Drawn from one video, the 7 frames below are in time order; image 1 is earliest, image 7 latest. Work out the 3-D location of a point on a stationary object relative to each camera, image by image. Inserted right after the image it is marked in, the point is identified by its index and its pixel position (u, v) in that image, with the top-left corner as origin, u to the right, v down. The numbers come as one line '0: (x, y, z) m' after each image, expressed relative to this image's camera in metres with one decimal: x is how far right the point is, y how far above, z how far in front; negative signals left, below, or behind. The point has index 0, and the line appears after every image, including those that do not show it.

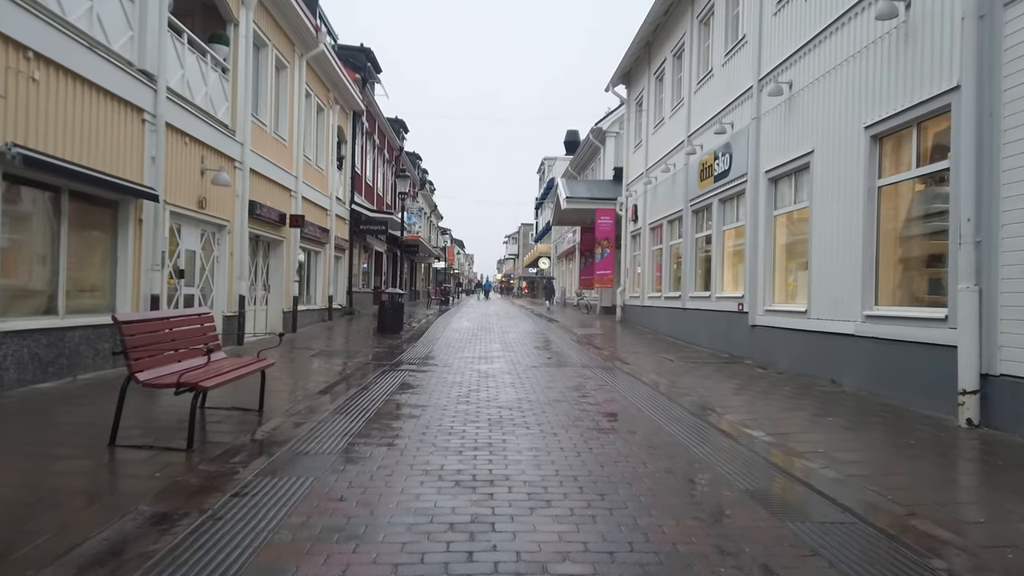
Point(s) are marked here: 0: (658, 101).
0: (+3.9, +5.0, +19.2) m
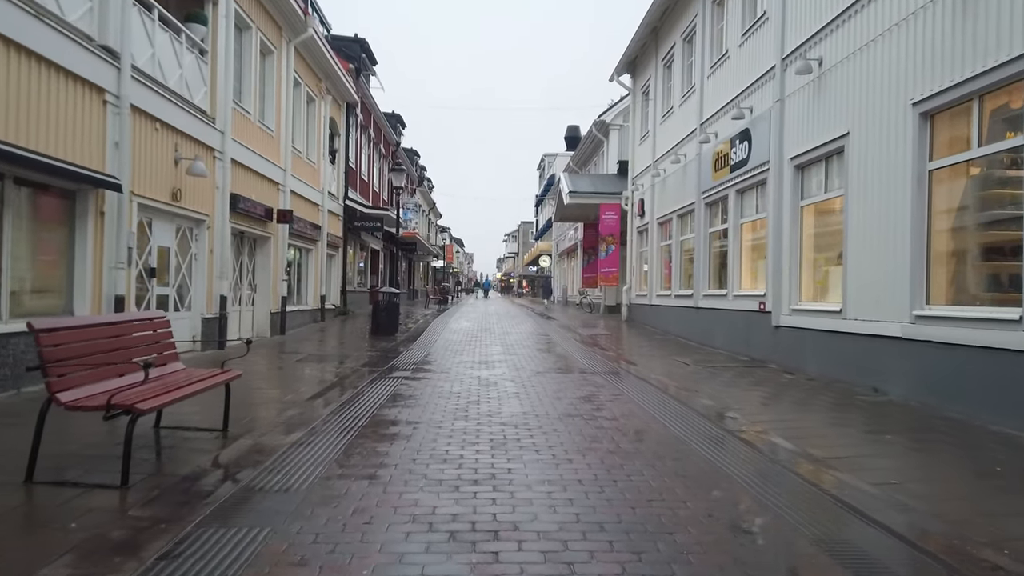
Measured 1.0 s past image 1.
0: (+3.9, +5.0, +18.3) m
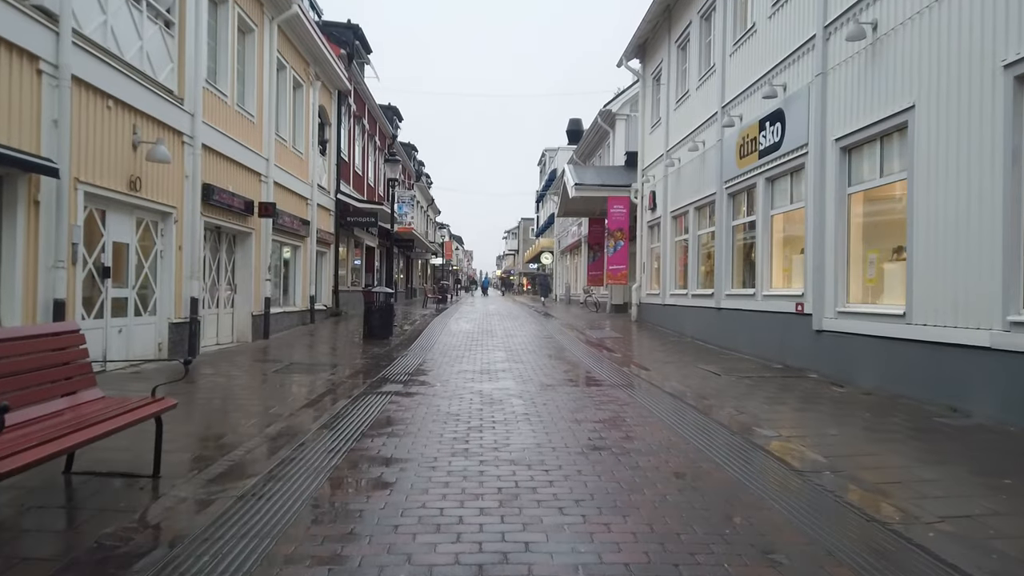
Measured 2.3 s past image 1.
0: (+3.9, +5.0, +17.0) m
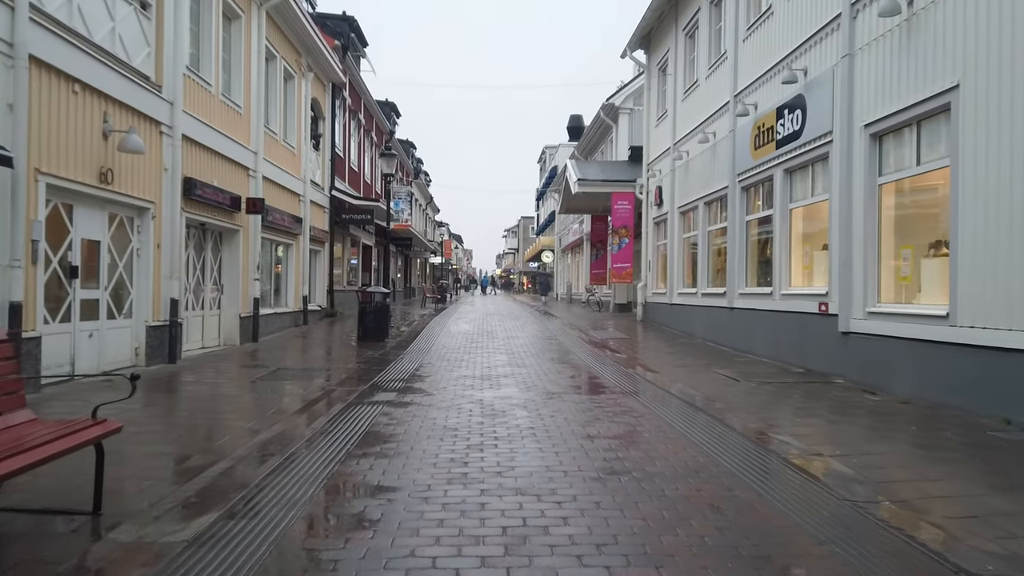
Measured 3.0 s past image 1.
0: (+4.0, +5.1, +16.3) m
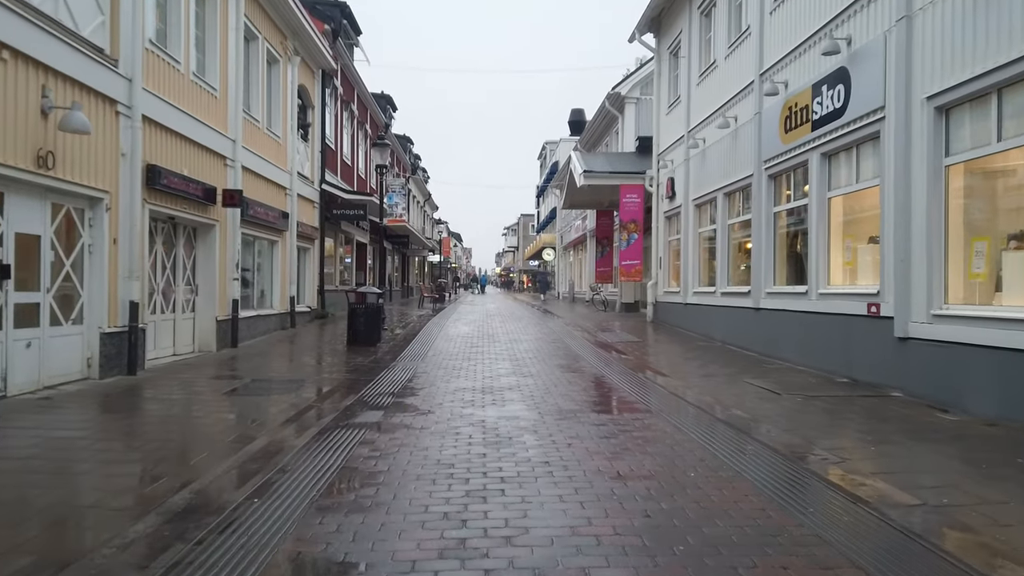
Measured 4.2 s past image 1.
0: (+4.0, +5.1, +15.1) m
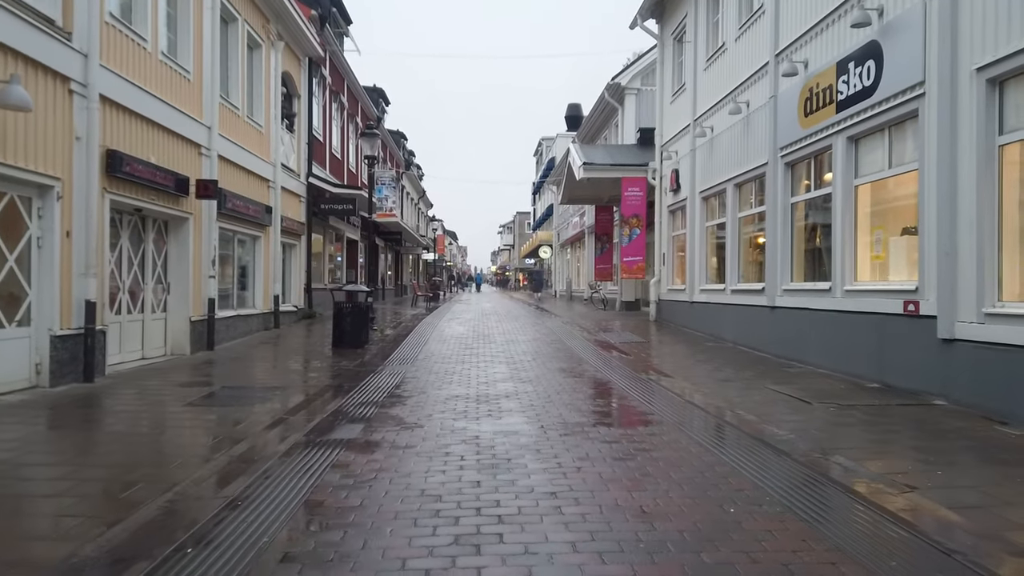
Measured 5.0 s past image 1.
0: (+3.9, +5.1, +14.2) m
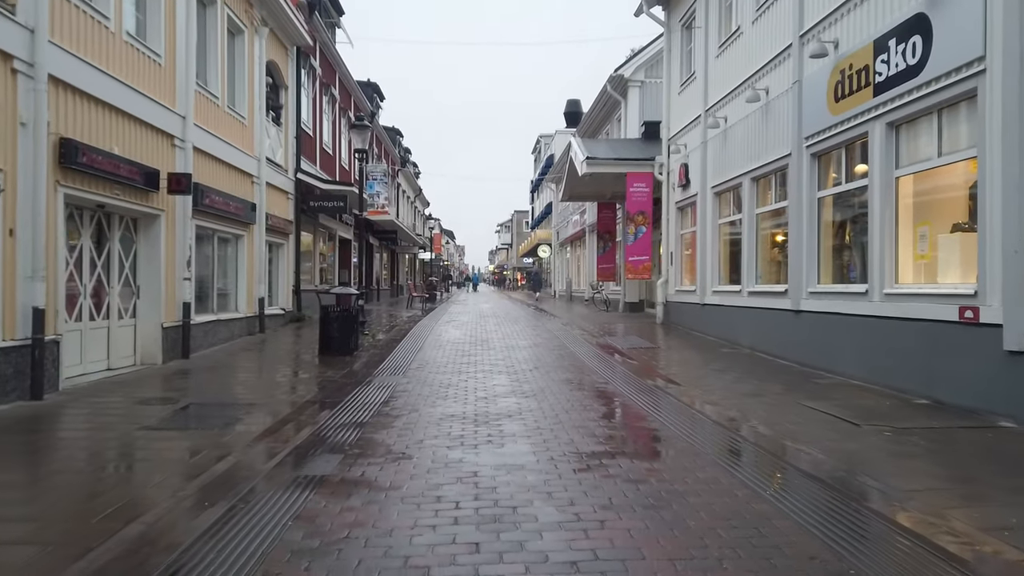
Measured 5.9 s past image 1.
0: (+3.9, +5.1, +13.3) m
